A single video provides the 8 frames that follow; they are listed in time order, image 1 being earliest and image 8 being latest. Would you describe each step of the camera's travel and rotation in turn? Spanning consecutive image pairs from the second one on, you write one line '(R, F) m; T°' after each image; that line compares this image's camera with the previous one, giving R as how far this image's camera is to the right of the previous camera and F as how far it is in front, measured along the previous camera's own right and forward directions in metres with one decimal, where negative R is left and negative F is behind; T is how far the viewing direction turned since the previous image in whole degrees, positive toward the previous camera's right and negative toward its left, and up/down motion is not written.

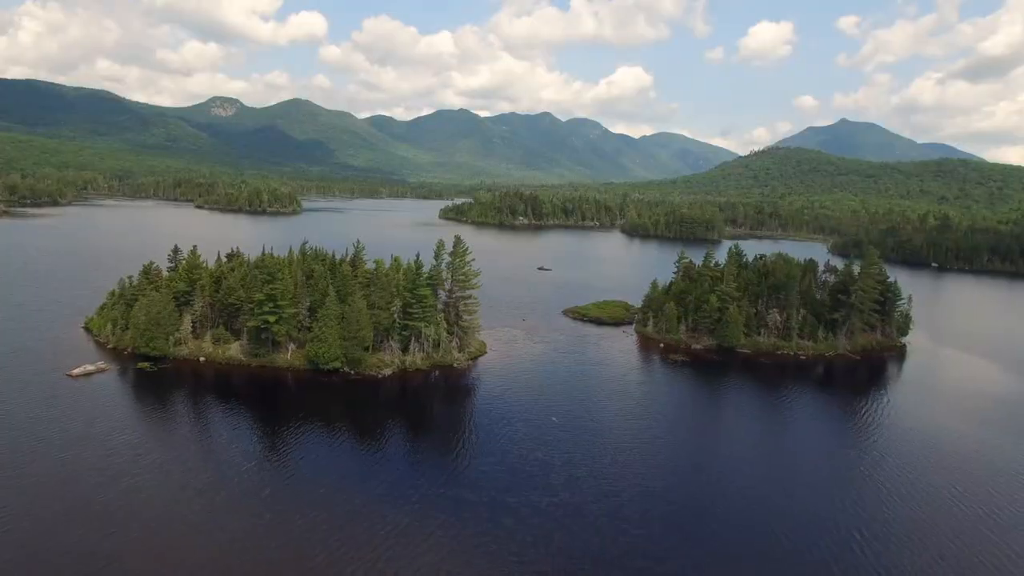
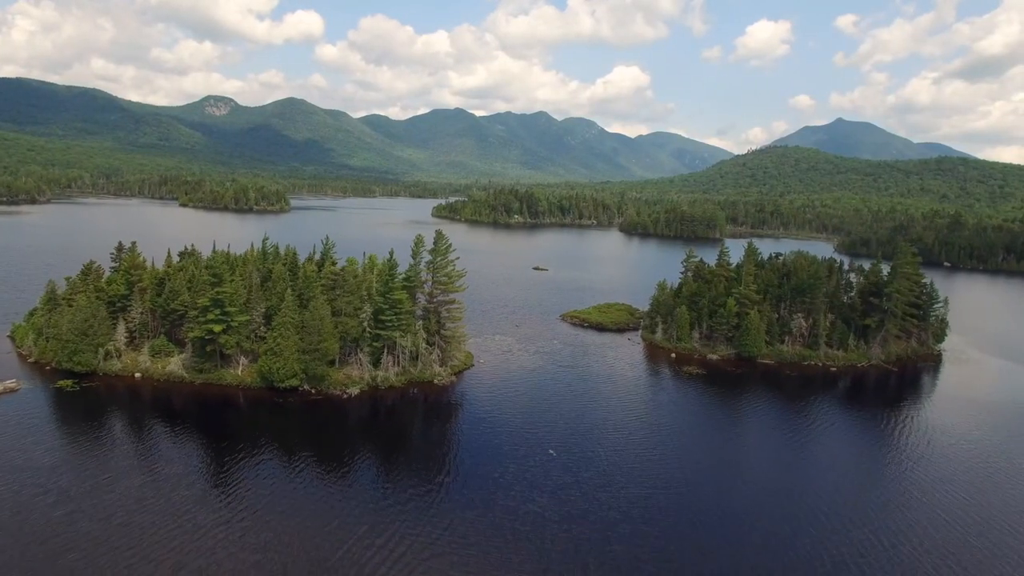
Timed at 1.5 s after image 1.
(+0.7, +10.9) m; 0°
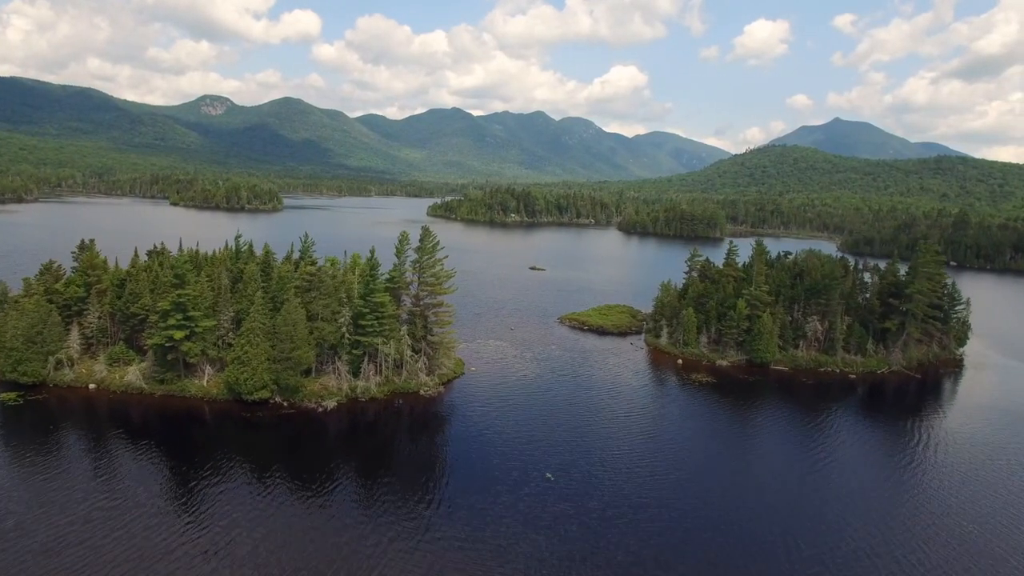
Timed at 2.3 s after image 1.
(+0.4, +5.8) m; 0°
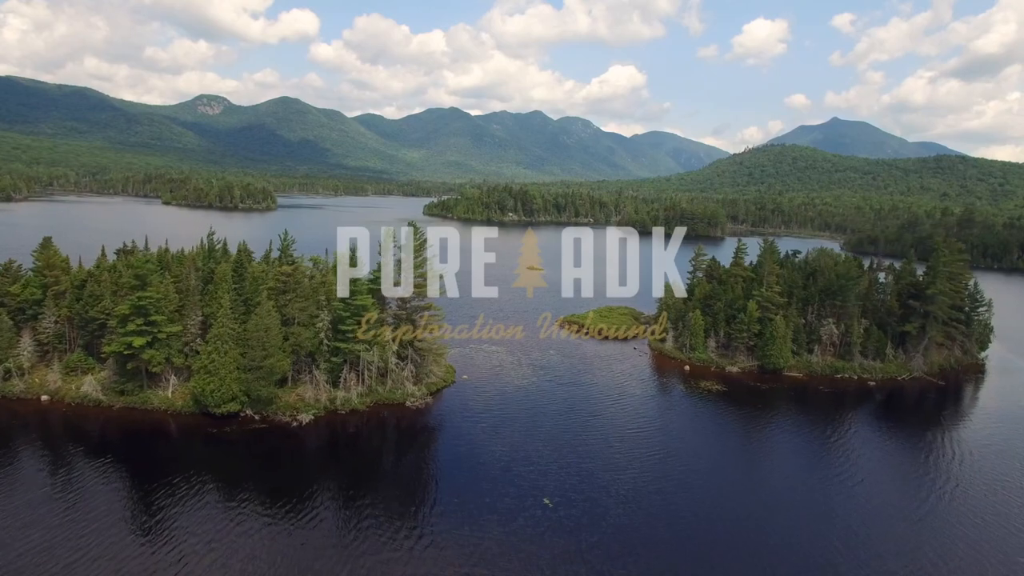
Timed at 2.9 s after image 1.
(+0.3, +5.0) m; 0°
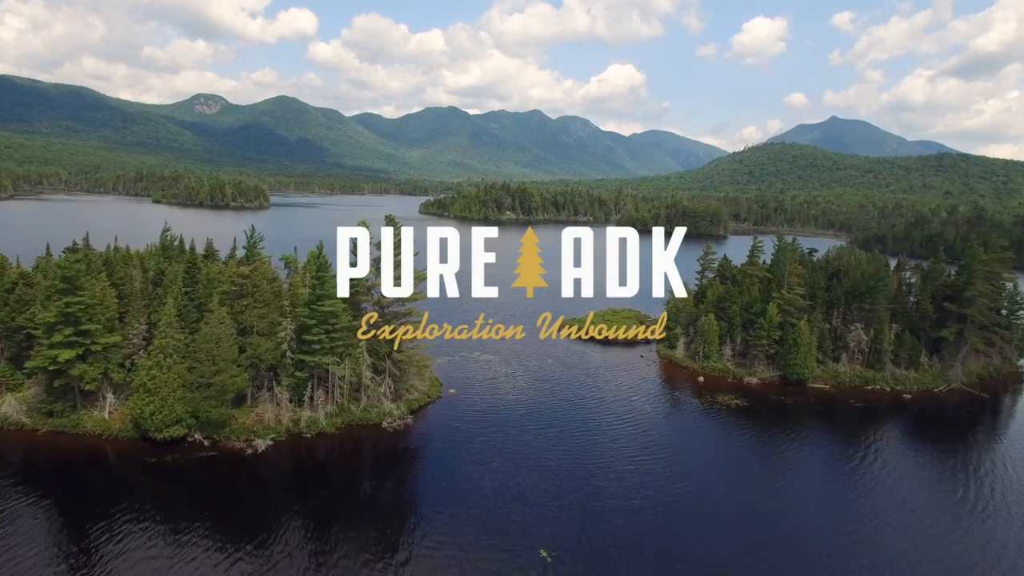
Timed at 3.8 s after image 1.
(+0.5, +7.2) m; 0°
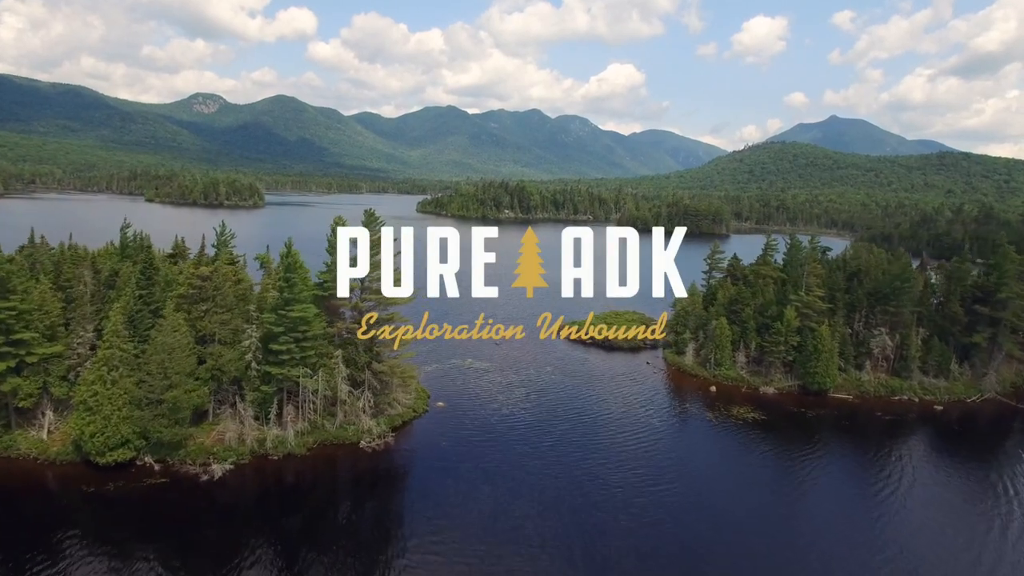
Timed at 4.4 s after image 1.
(+0.4, +5.2) m; 0°
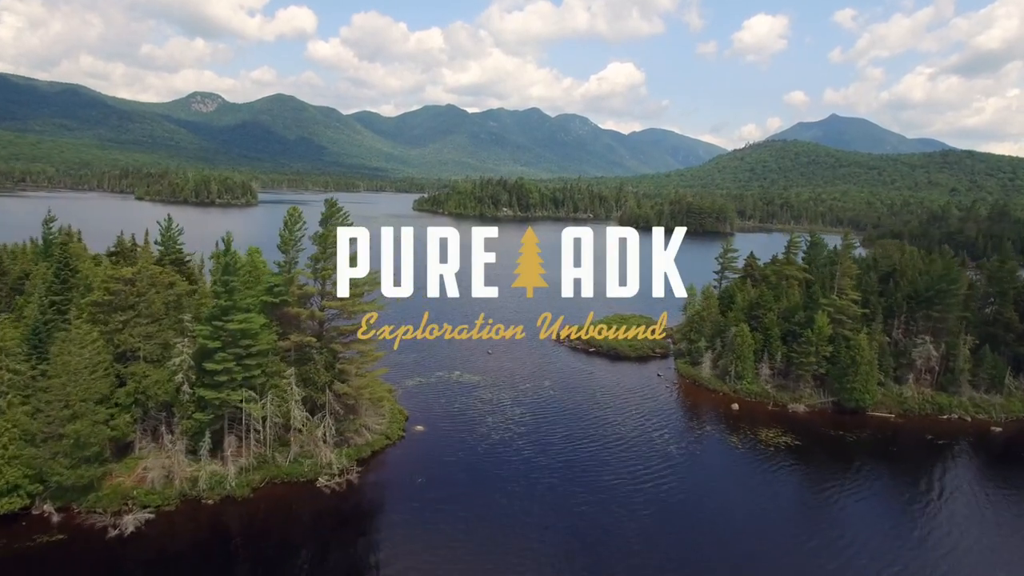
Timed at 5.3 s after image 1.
(+0.6, +7.4) m; 0°
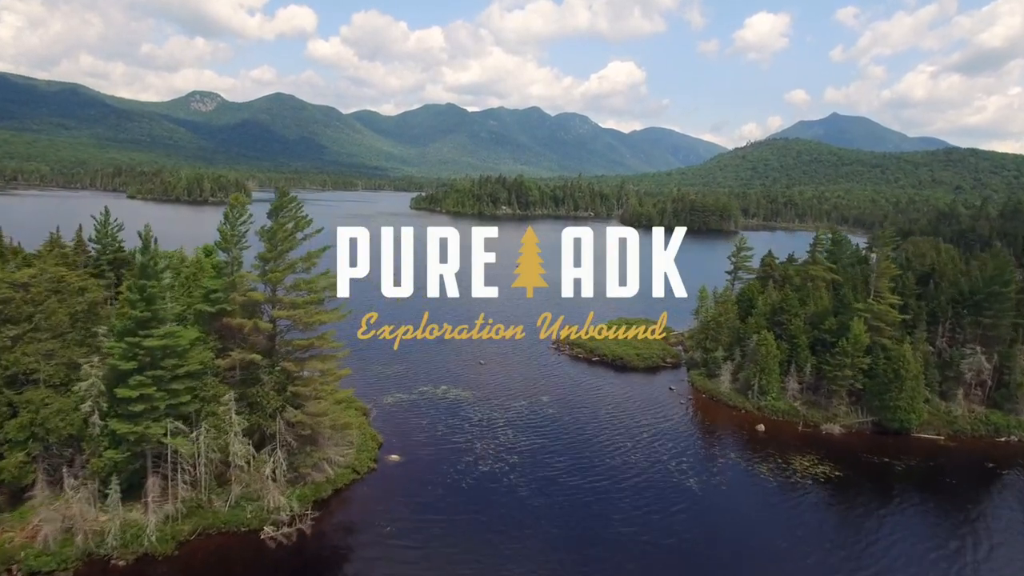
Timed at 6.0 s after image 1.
(+0.5, +6.5) m; 0°
